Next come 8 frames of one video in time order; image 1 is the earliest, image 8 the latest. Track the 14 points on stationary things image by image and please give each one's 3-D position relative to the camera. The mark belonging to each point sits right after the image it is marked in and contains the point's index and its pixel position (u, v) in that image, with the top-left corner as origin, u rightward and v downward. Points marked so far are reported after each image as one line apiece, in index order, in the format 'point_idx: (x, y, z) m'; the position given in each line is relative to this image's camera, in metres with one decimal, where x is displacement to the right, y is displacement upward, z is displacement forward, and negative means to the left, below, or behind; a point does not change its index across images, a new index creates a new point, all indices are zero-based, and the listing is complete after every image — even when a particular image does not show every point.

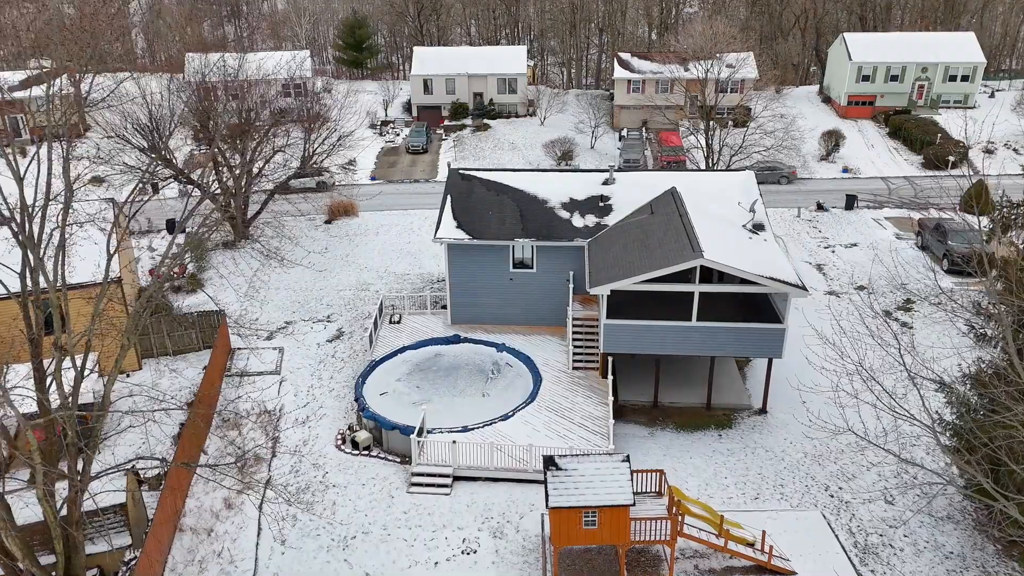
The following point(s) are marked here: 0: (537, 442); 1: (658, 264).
0: (+0.6, -3.7, +18.4) m
1: (+3.7, +0.6, +19.5) m
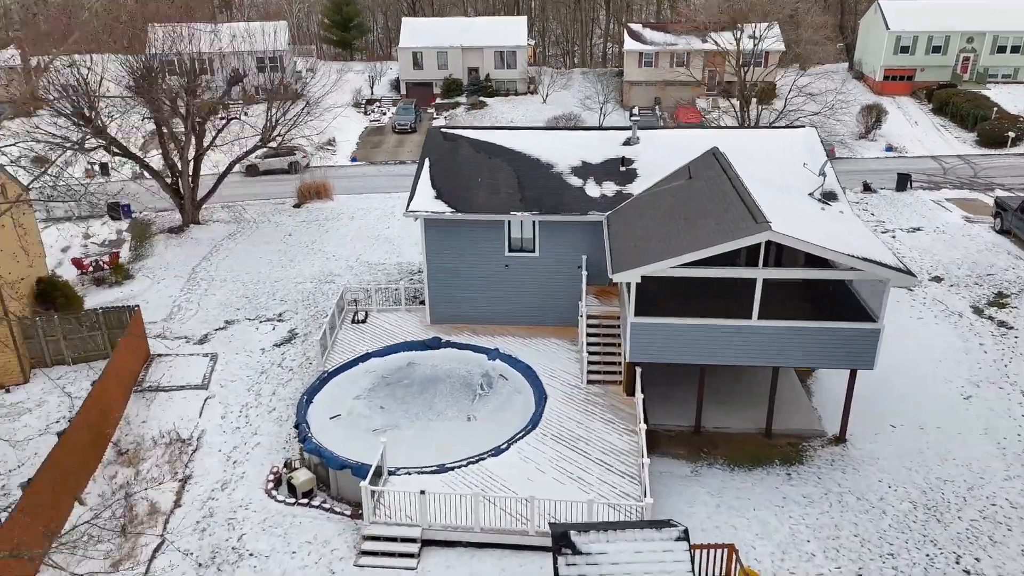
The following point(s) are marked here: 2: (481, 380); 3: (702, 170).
0: (+0.5, -3.4, +13.1) m
1: (+3.6, +0.9, +14.1) m
2: (-0.7, -2.0, +16.8) m
3: (+4.3, +2.6, +17.3) m
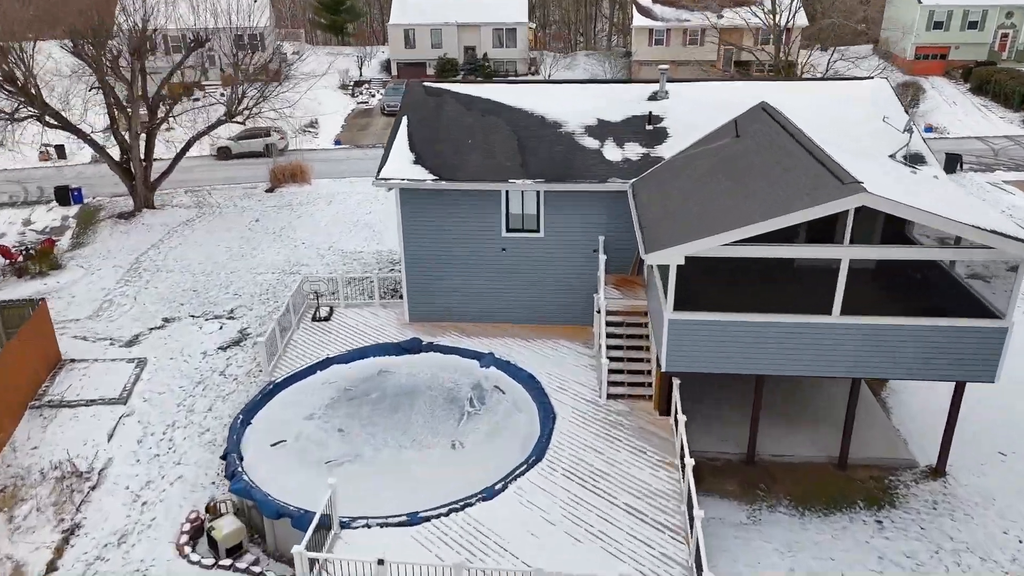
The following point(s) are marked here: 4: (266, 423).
0: (+0.4, -3.2, +9.4) m
1: (+3.6, +1.1, +10.4) m
2: (-0.7, -1.8, +13.1) m
3: (+4.3, +2.8, +13.6) m
4: (-3.9, -2.2, +12.4) m
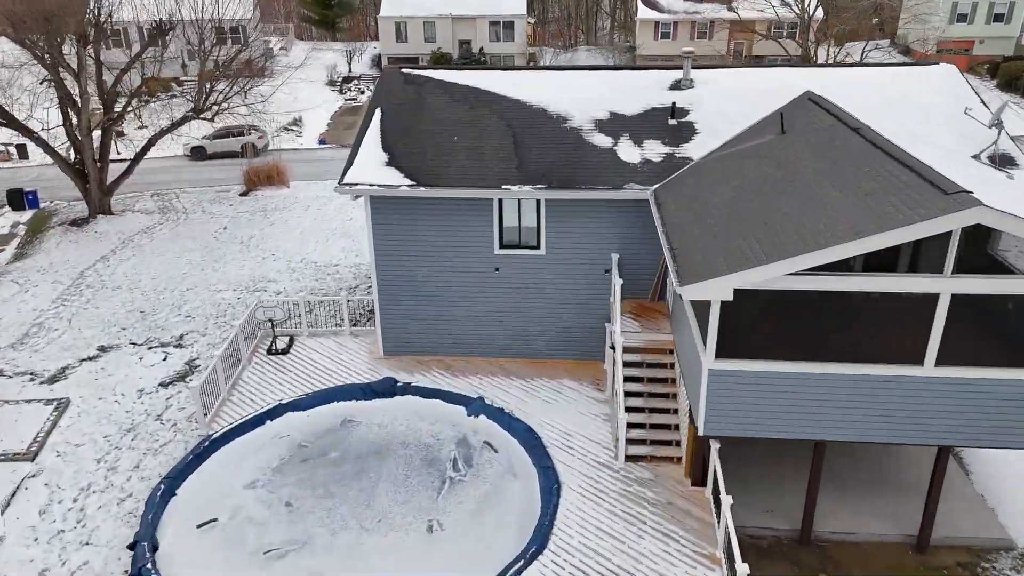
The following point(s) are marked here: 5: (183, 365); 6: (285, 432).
0: (+0.4, -3.7, +6.8) m
1: (+3.5, +0.6, +7.9) m
2: (-0.8, -2.3, +10.5) m
3: (+4.2, +2.4, +11.1) m
4: (-4.0, -2.6, +9.8) m
5: (-6.2, -1.5, +14.5) m
6: (-3.3, -2.1, +11.0) m
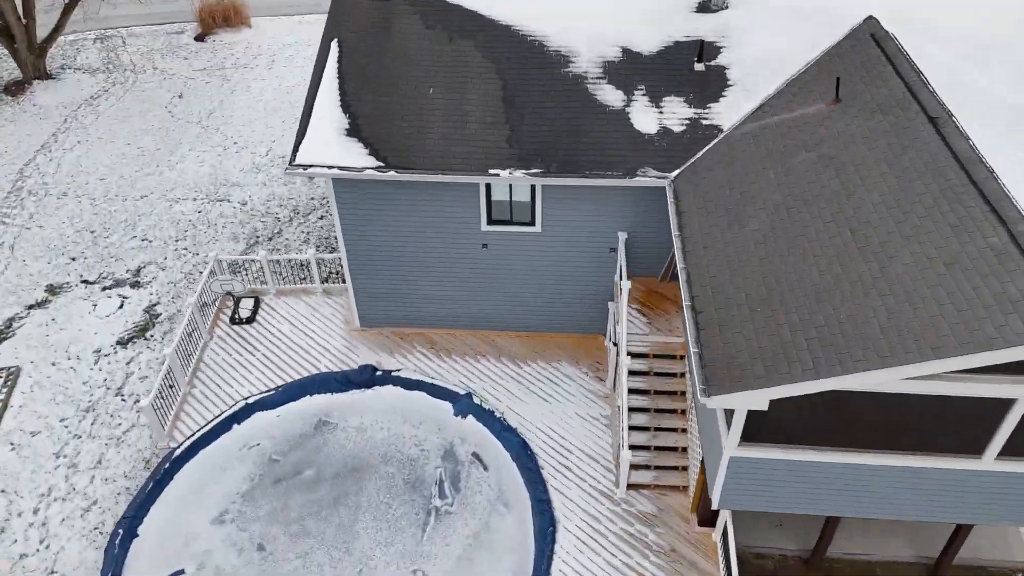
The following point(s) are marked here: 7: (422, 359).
0: (+0.3, -4.7, +6.5) m
1: (+3.4, -0.3, +6.3) m
2: (-0.9, -2.3, +9.6) m
3: (+4.1, +2.3, +8.9) m
4: (-4.1, -2.9, +9.0) m
5: (-6.4, -0.4, +13.2) m
6: (-3.4, -2.0, +10.1) m
7: (-1.3, -1.0, +11.0) m
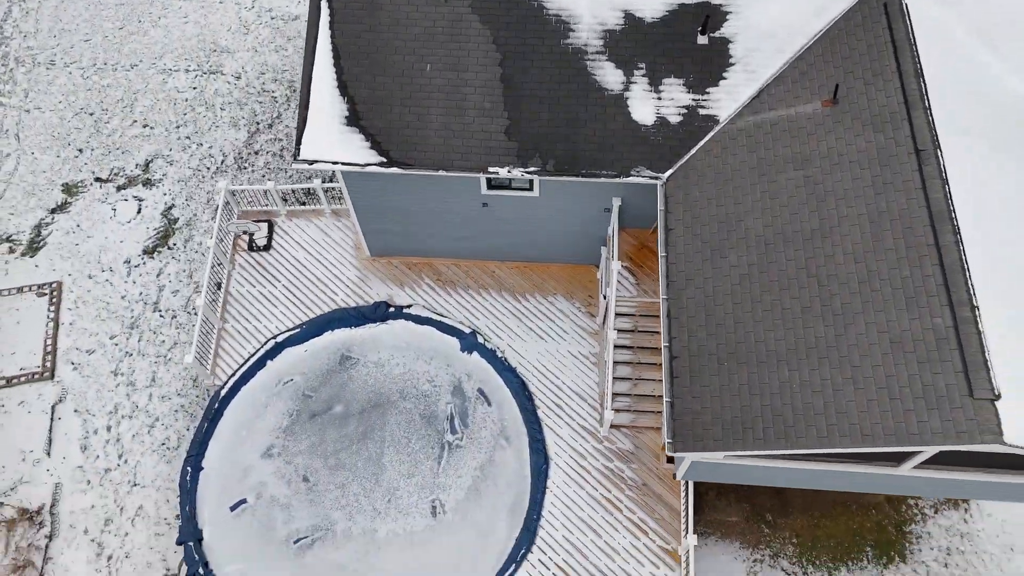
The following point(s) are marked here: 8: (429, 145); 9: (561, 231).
0: (+0.3, -5.1, +9.2) m
1: (+3.4, -1.1, +7.4) m
2: (-0.9, -1.8, +11.3) m
3: (+4.0, +2.3, +8.9) m
4: (-4.1, -2.5, +10.9) m
5: (-6.4, +1.3, +13.9) m
6: (-3.4, -1.3, +11.6) m
7: (-1.3, 0.0, +12.1) m
8: (-1.0, +1.8, +9.5) m
9: (+0.7, +0.9, +11.4) m
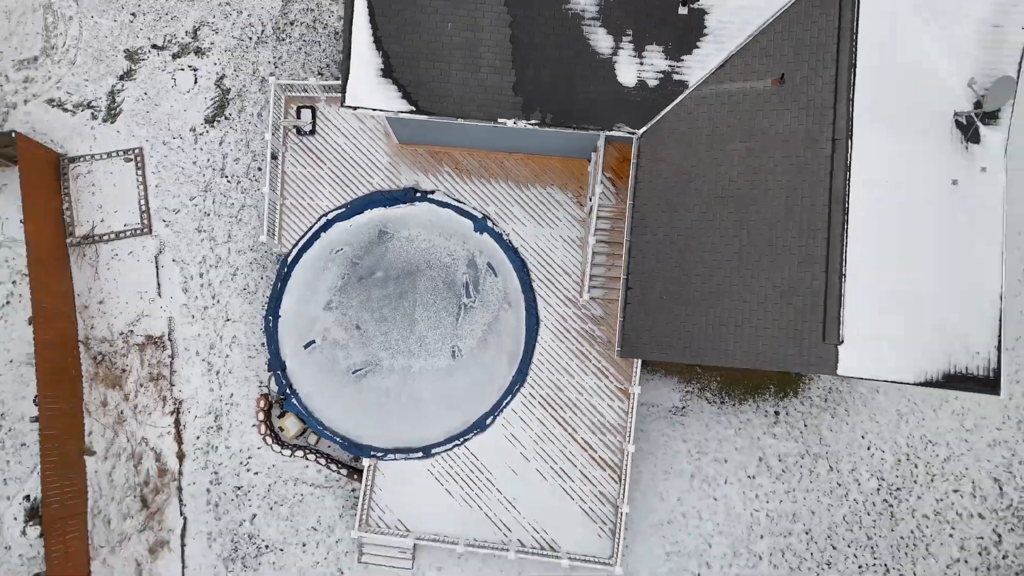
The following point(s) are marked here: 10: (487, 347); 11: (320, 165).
0: (+0.2, -3.7, +13.8) m
1: (+3.4, -0.6, +10.7) m
2: (-0.9, +0.2, +14.6) m
3: (+4.1, +3.0, +10.9) m
4: (-4.1, -0.5, +14.6) m
5: (-6.2, +4.2, +16.0) m
6: (-3.3, +0.8, +14.7) m
7: (-1.2, +2.1, +14.7) m
8: (-0.9, +2.9, +11.6) m
9: (+0.8, +2.7, +13.8) m
10: (-0.5, -1.1, +14.4) m
11: (-3.7, +2.4, +14.9) m
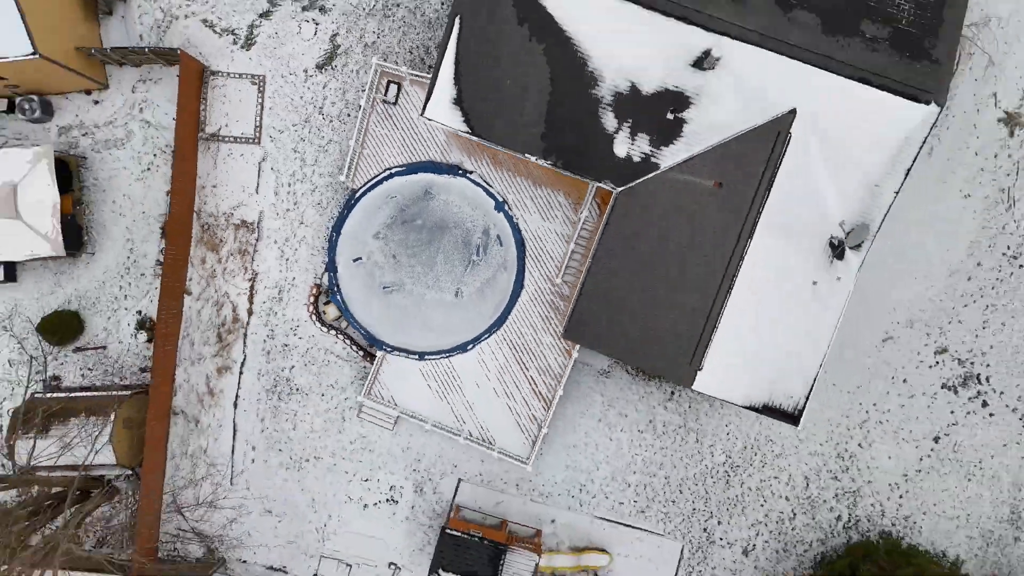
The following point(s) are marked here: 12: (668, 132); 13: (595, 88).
0: (-0.8, -2.9, +19.6) m
1: (+2.9, -1.2, +16.1) m
2: (-0.8, +1.2, +19.8) m
3: (+4.6, +2.1, +15.7) m
4: (-4.2, +1.4, +19.9) m
5: (-4.9, +6.6, +20.7) m
6: (-3.0, +2.5, +19.8) m
7: (-0.6, +3.2, +19.7) m
8: (-0.3, +3.4, +16.5) m
9: (+1.4, +3.0, +18.6) m
10: (-0.8, -0.1, +19.8) m
11: (-3.0, +4.1, +19.8) m
12: (+3.2, +3.2, +16.0) m
13: (+1.7, +4.2, +16.0) m
